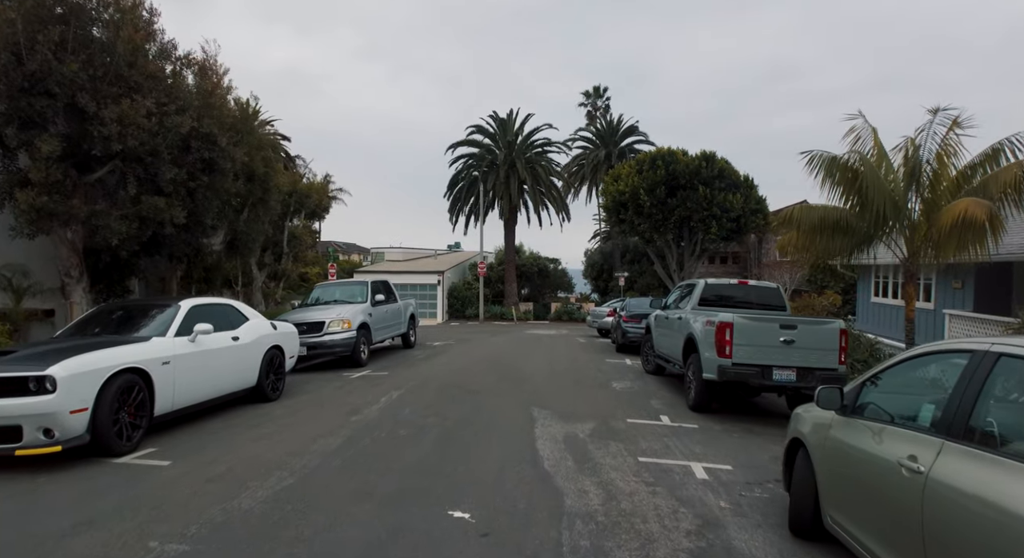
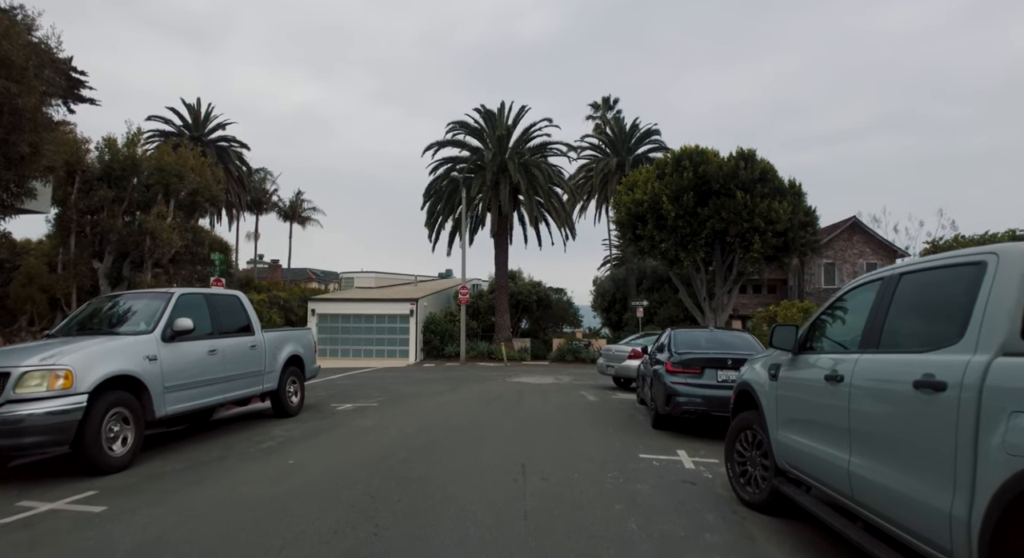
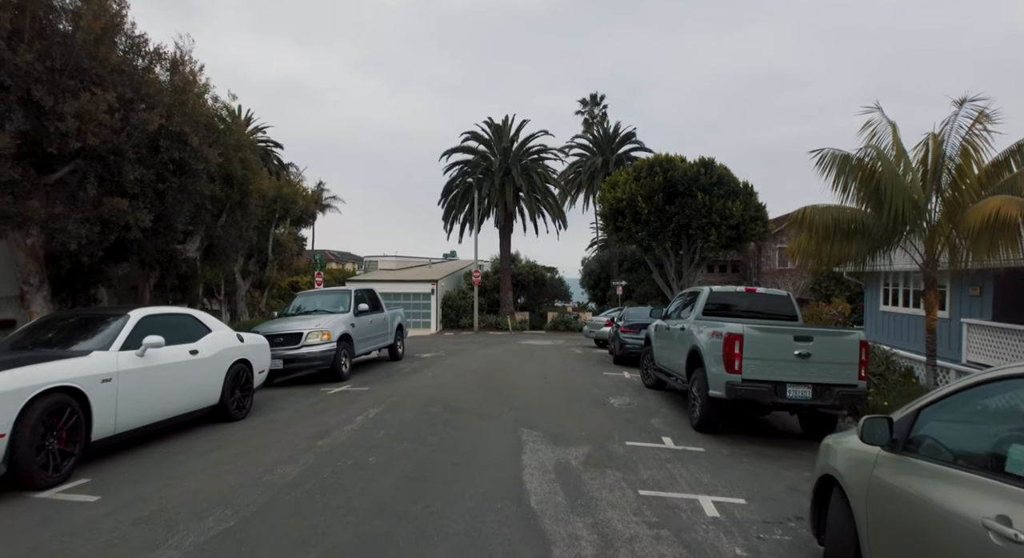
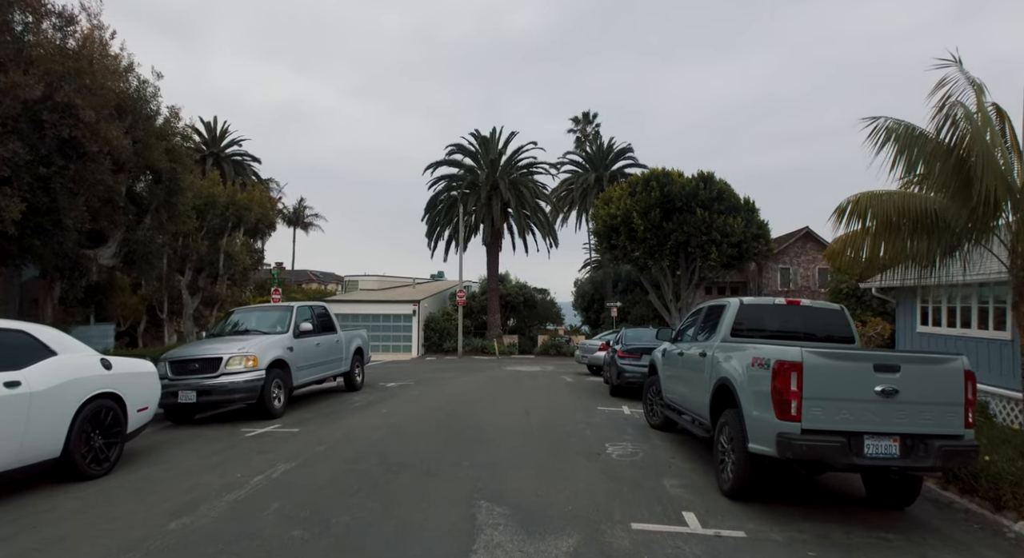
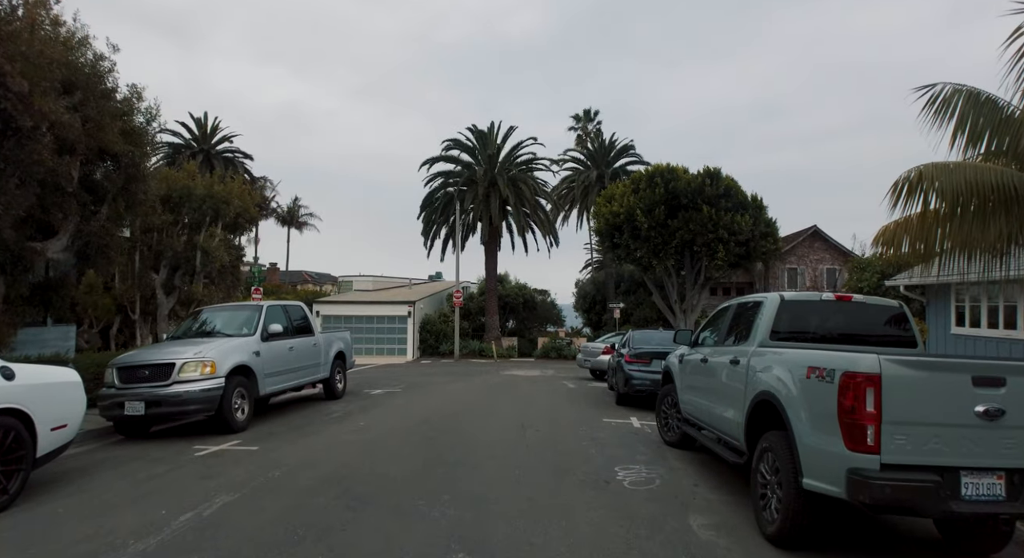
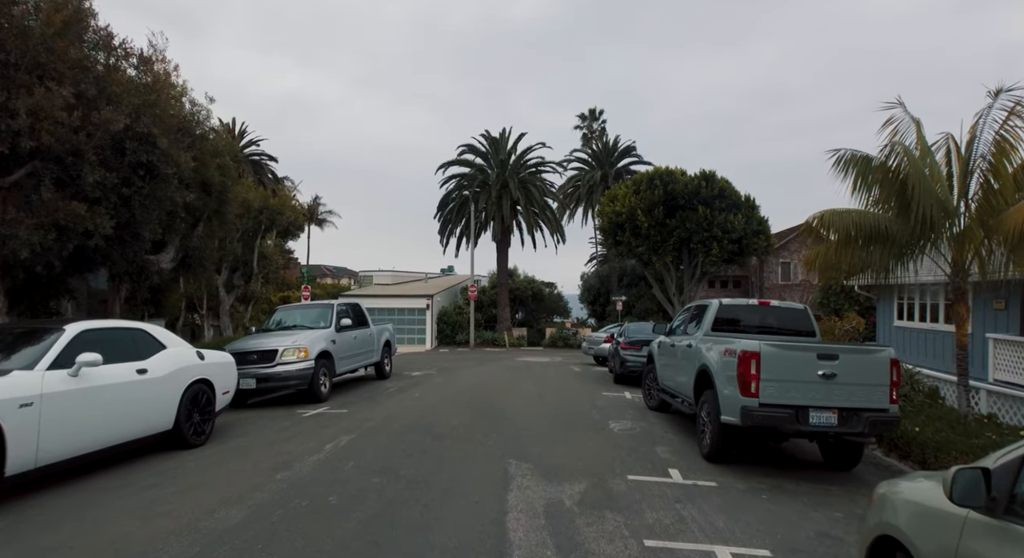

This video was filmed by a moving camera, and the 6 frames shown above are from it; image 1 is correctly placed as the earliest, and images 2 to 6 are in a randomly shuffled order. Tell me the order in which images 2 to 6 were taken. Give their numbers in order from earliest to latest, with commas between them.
3, 6, 4, 5, 2
